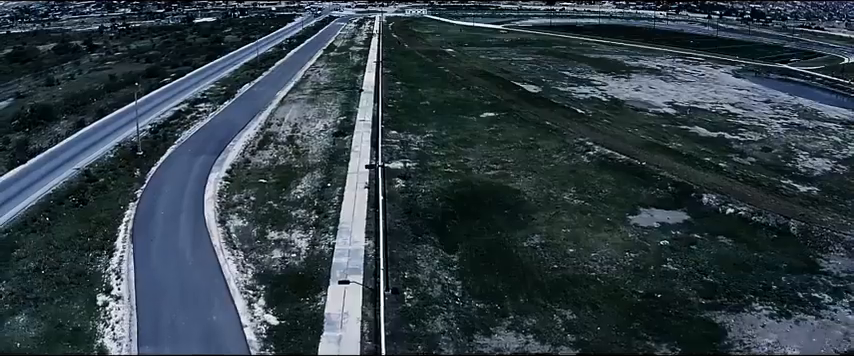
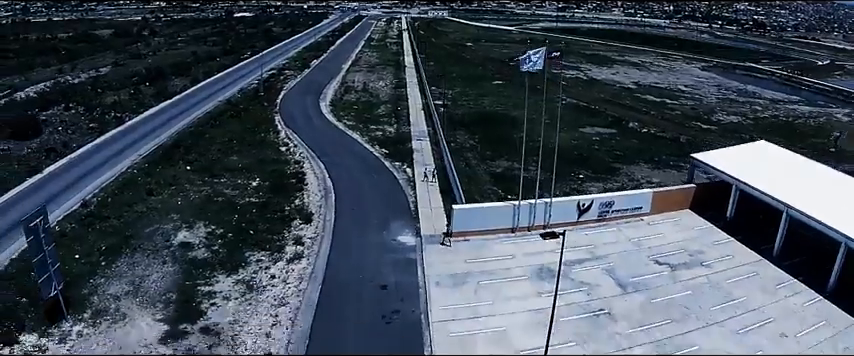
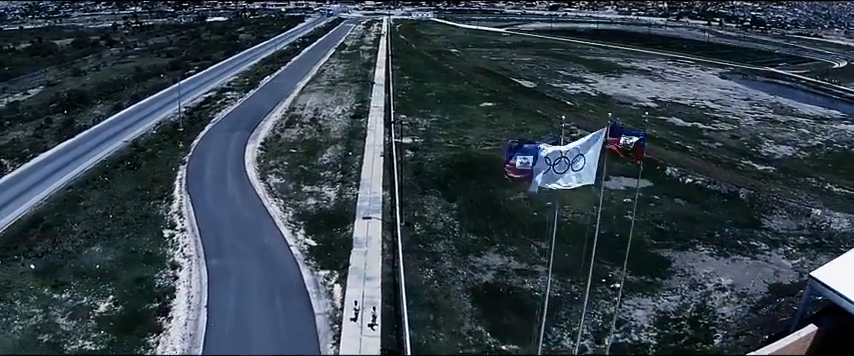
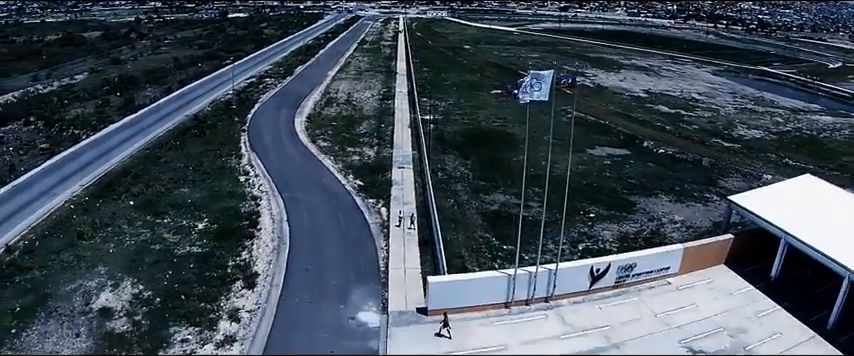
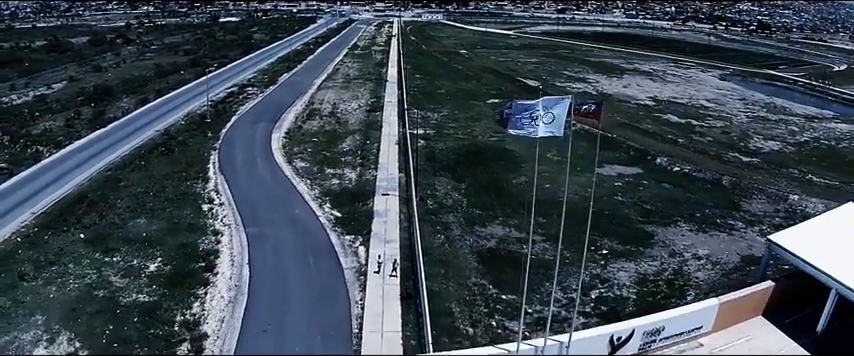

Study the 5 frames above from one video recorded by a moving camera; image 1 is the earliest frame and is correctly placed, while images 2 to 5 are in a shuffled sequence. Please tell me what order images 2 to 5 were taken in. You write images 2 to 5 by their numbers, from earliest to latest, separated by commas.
3, 5, 4, 2
